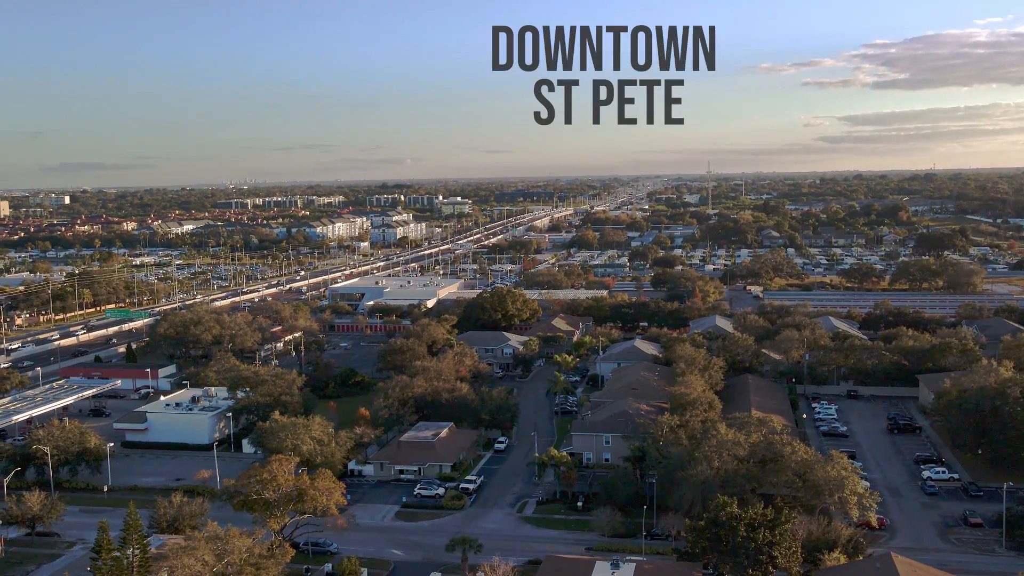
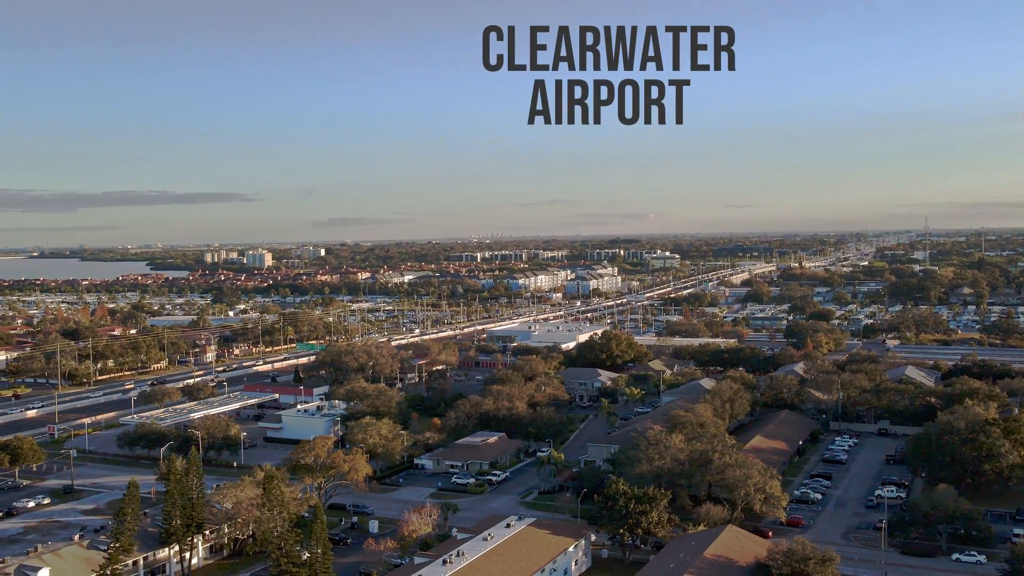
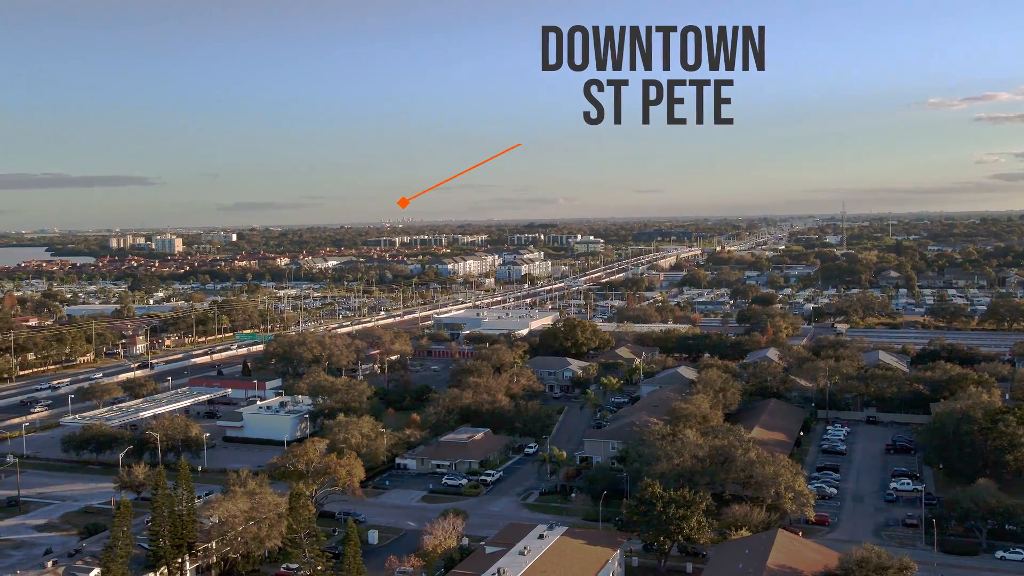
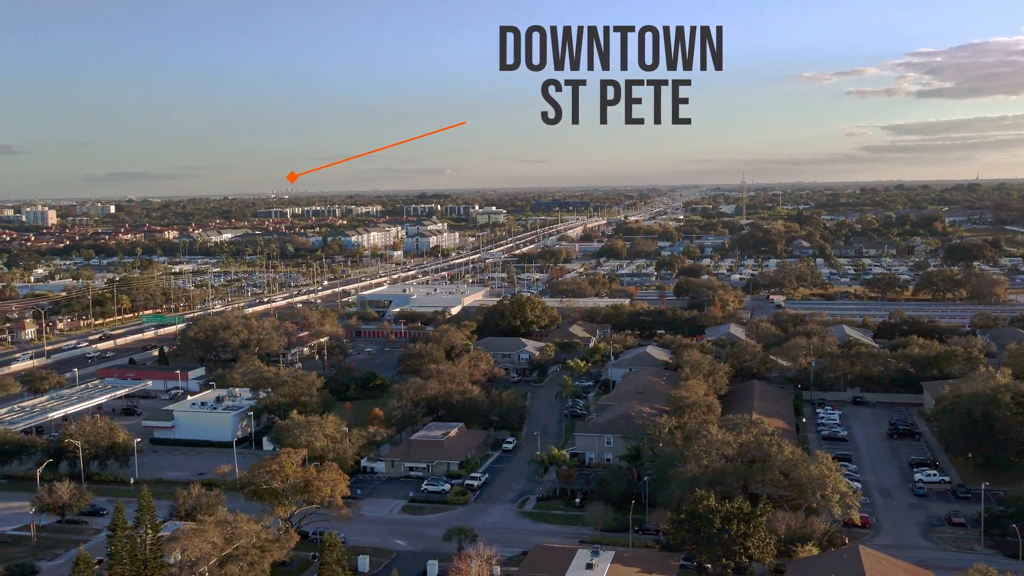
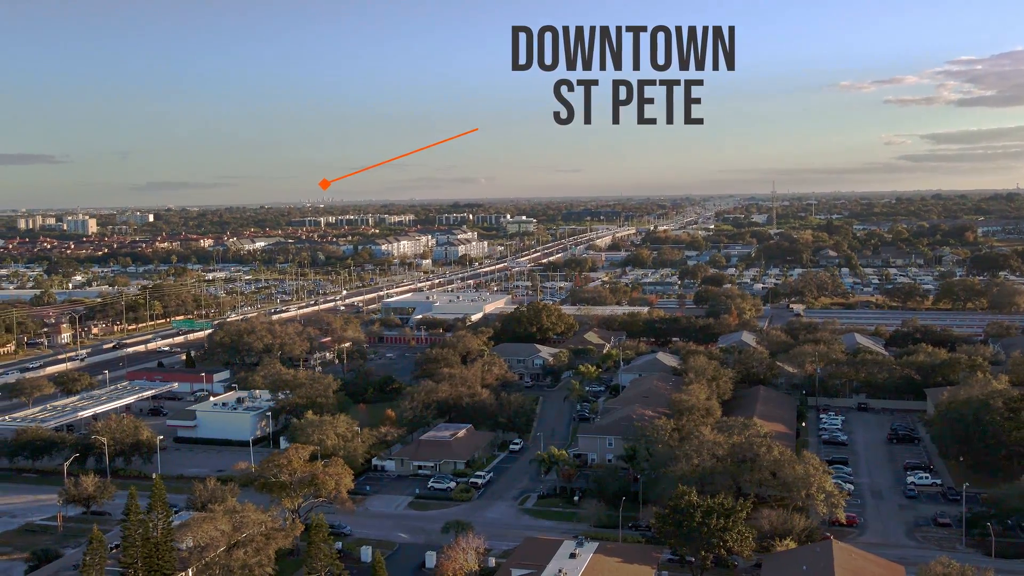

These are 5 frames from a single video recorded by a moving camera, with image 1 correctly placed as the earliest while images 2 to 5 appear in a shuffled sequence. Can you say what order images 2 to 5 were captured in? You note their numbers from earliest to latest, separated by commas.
4, 5, 3, 2
